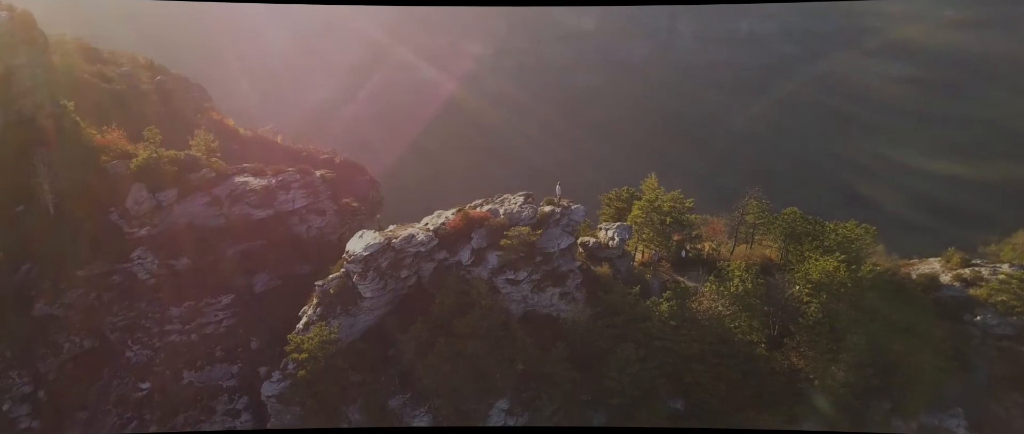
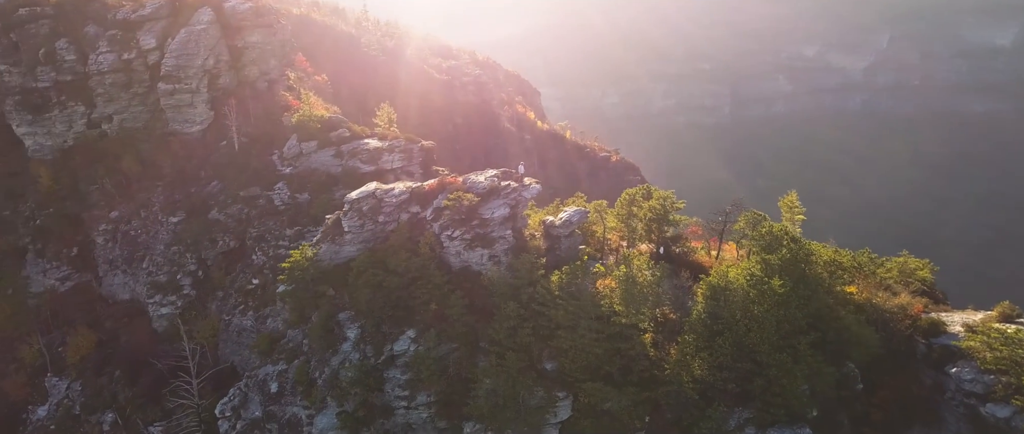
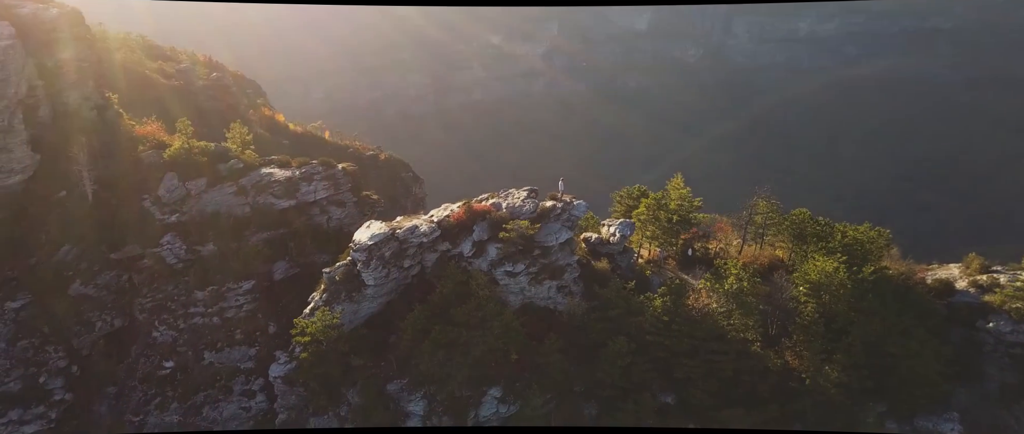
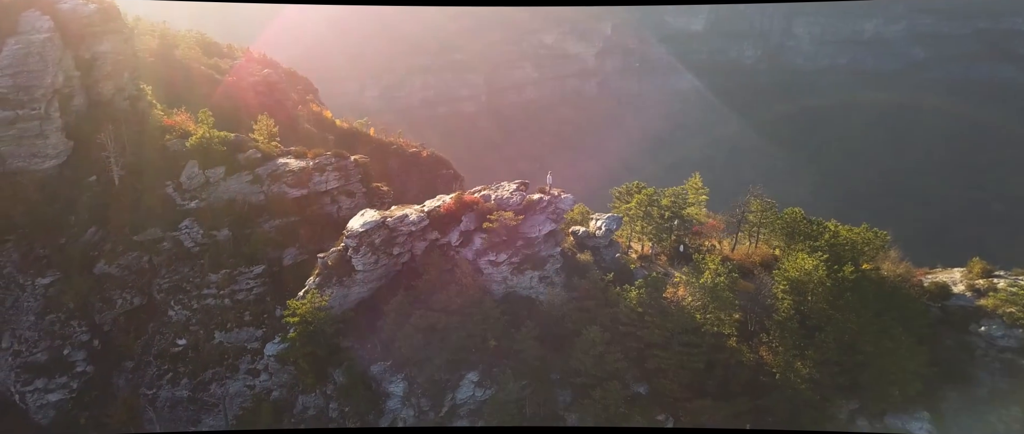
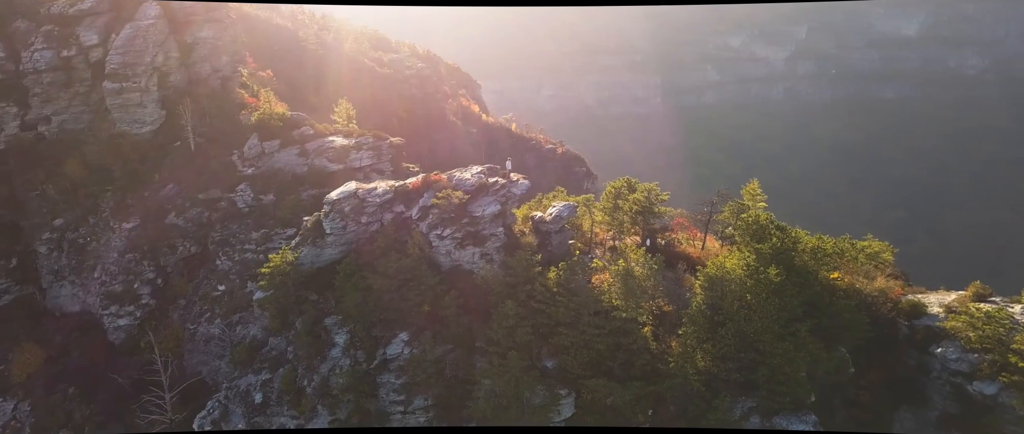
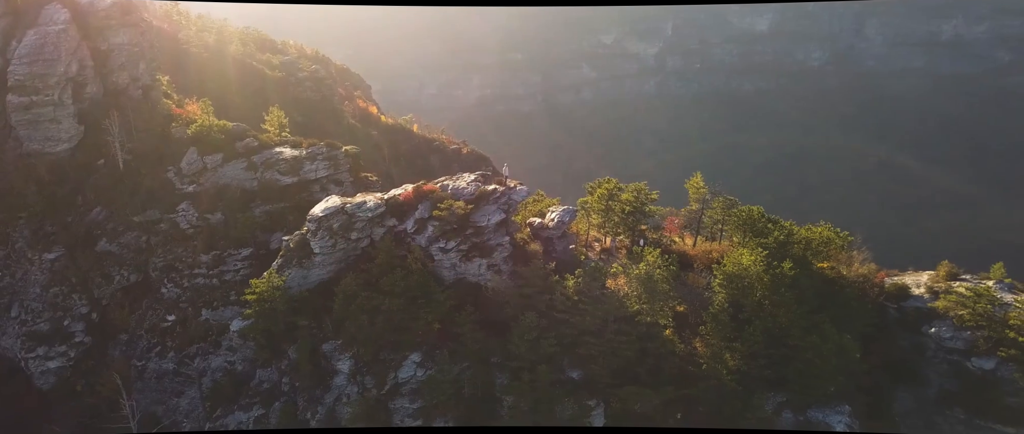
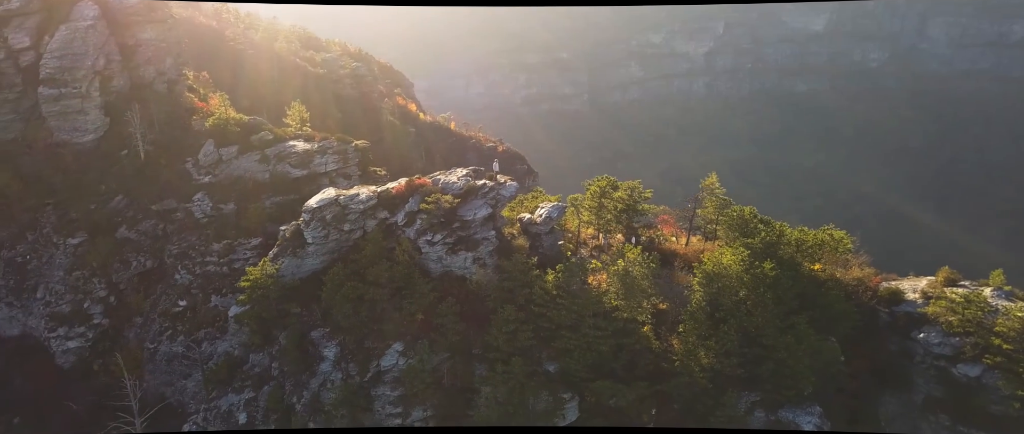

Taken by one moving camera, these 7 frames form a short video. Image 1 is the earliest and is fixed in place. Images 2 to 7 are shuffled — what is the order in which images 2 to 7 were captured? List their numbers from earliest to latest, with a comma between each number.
3, 4, 6, 7, 5, 2
